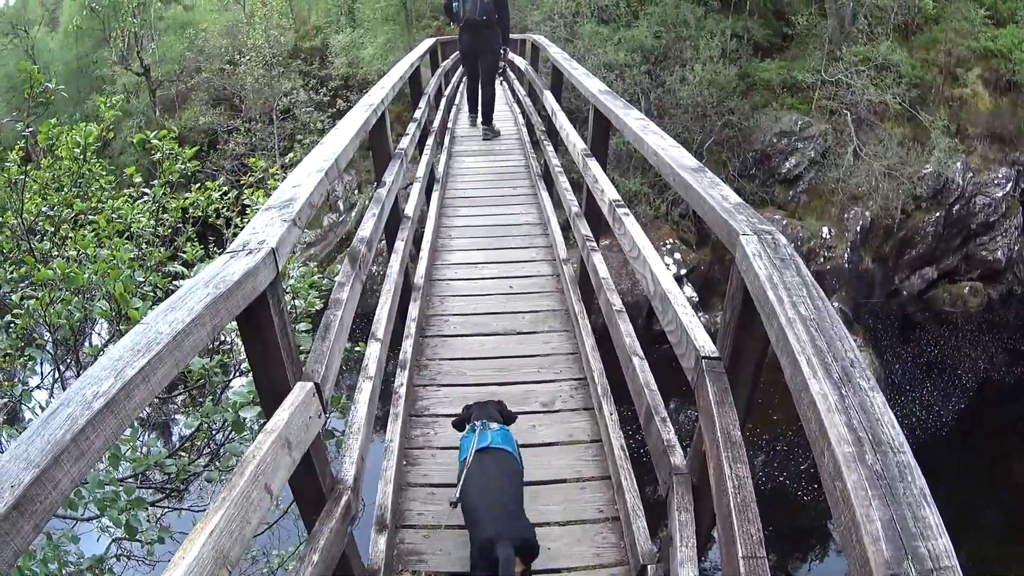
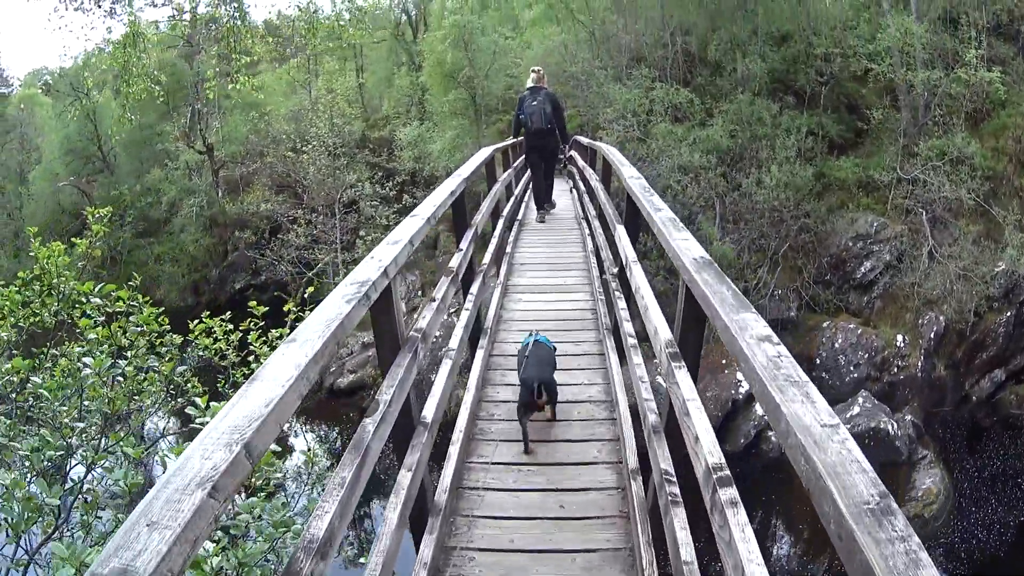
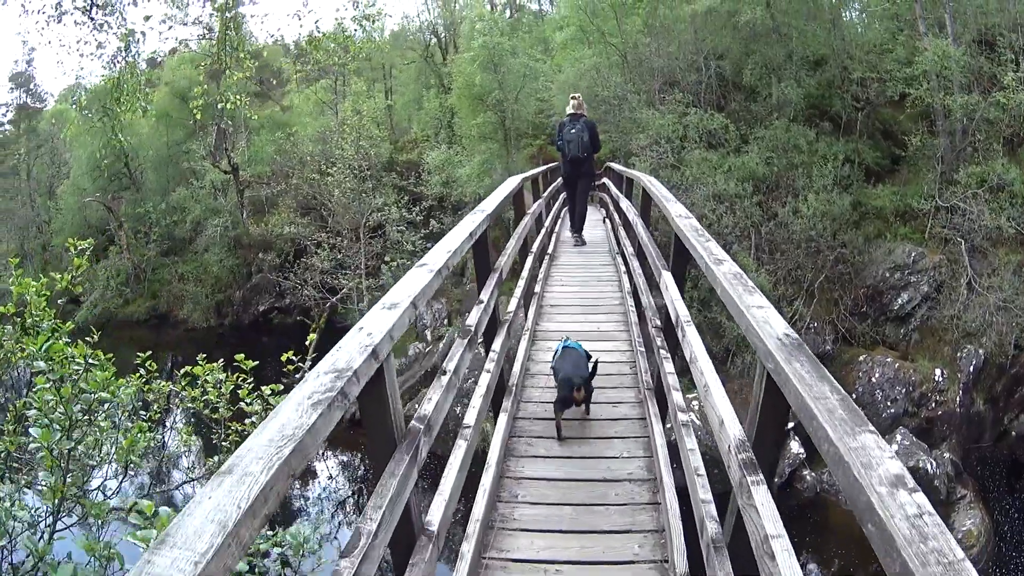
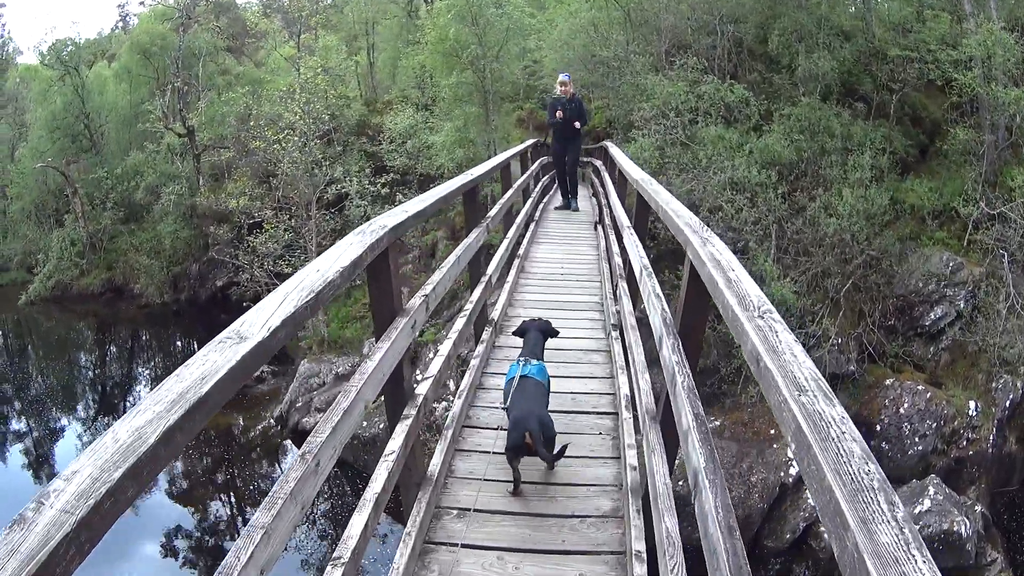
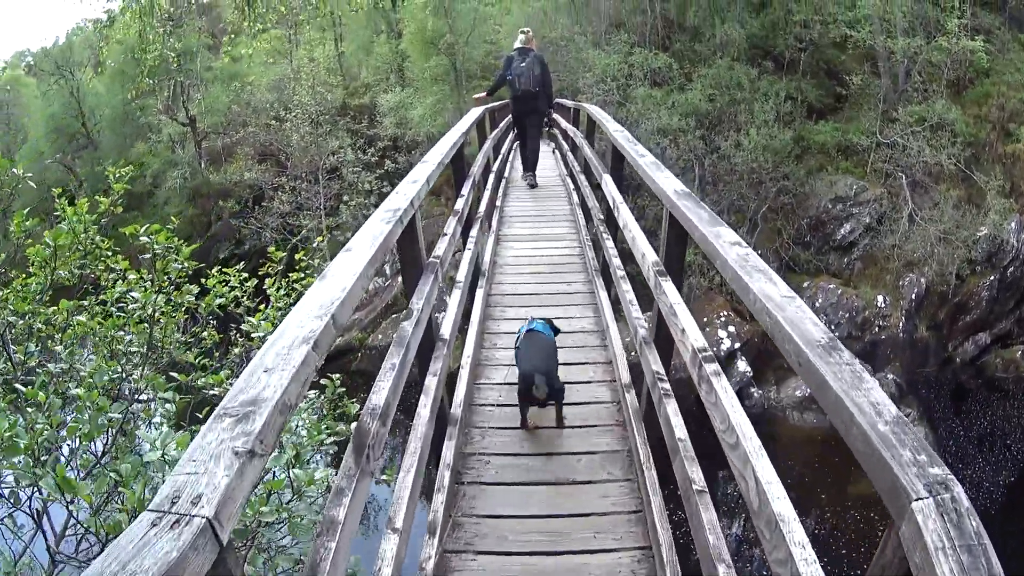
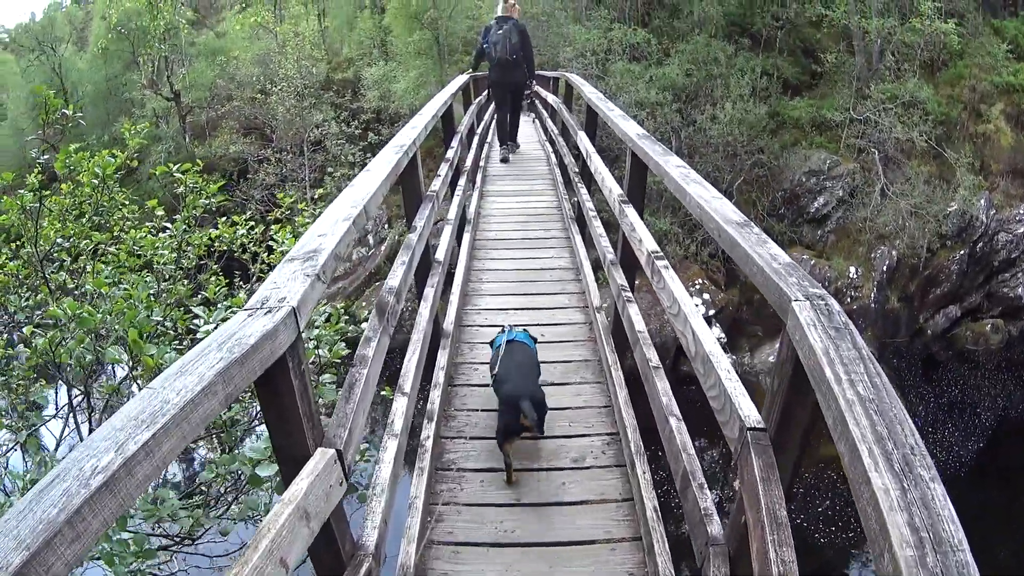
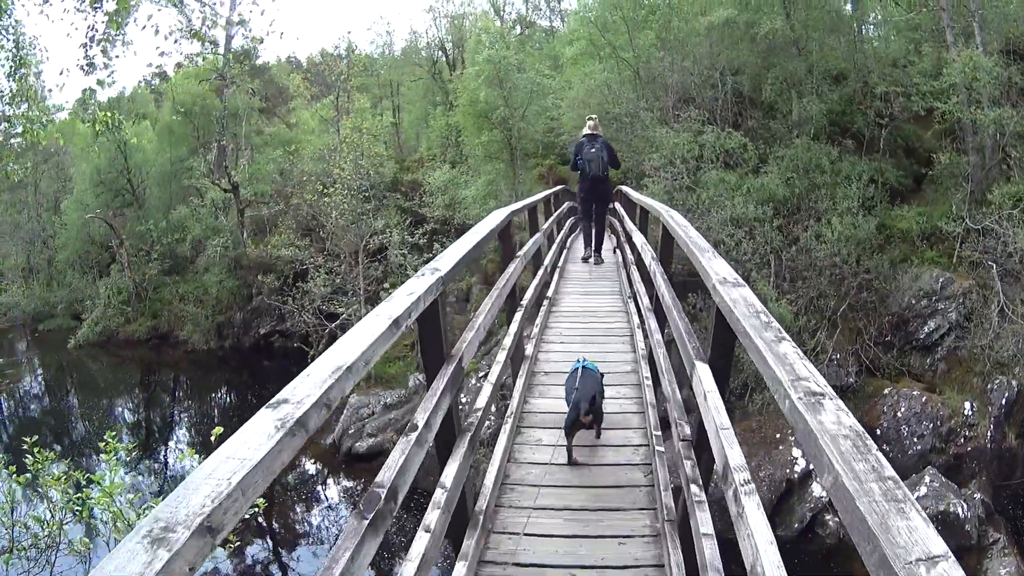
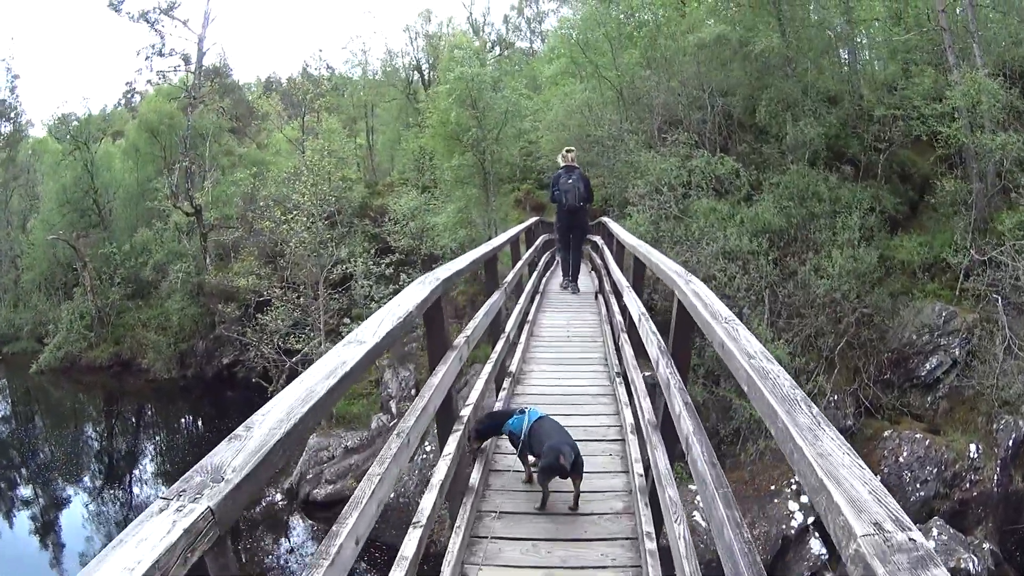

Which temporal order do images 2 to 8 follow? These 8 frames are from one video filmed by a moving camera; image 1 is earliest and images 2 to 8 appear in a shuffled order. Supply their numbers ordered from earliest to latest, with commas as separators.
6, 5, 2, 3, 7, 8, 4
